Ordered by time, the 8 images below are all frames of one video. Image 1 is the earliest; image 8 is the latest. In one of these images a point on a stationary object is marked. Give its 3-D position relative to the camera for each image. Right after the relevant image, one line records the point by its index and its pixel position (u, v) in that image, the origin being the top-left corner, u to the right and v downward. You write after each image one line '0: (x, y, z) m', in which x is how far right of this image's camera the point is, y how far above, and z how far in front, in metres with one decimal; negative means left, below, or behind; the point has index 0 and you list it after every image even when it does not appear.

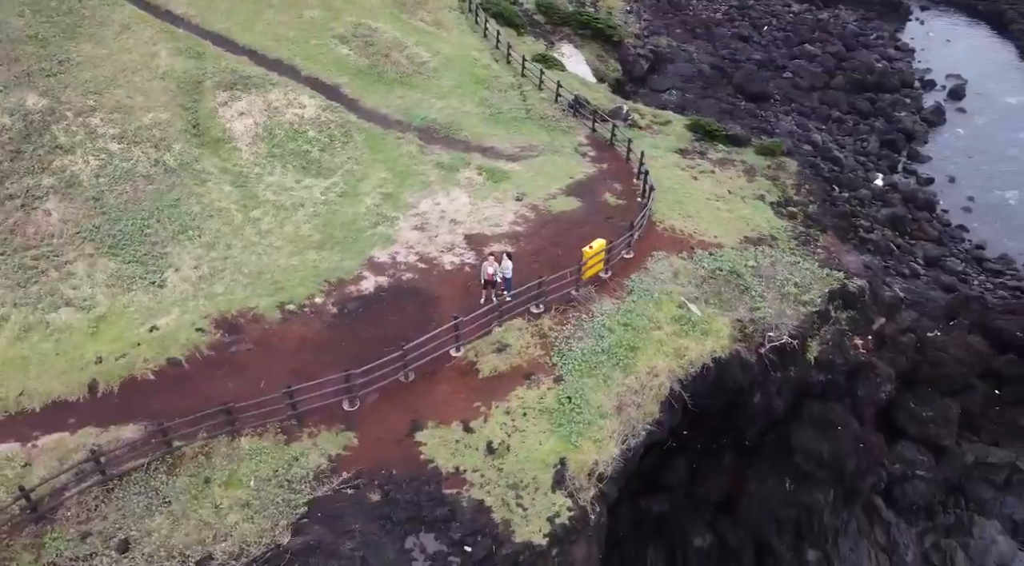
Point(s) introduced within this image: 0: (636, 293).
0: (+3.2, -0.3, +19.1) m
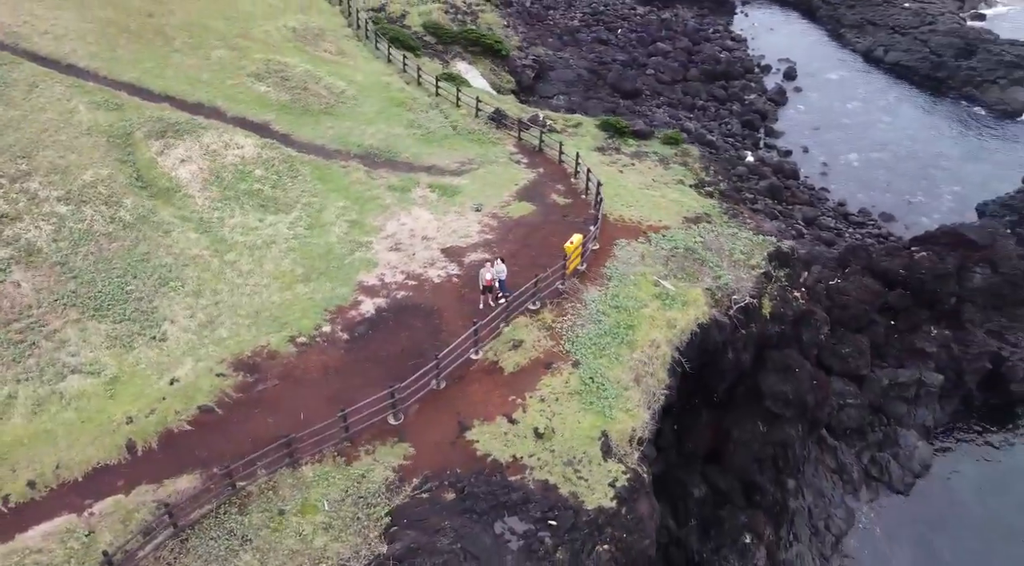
0: (+2.9, +0.1, +21.1) m
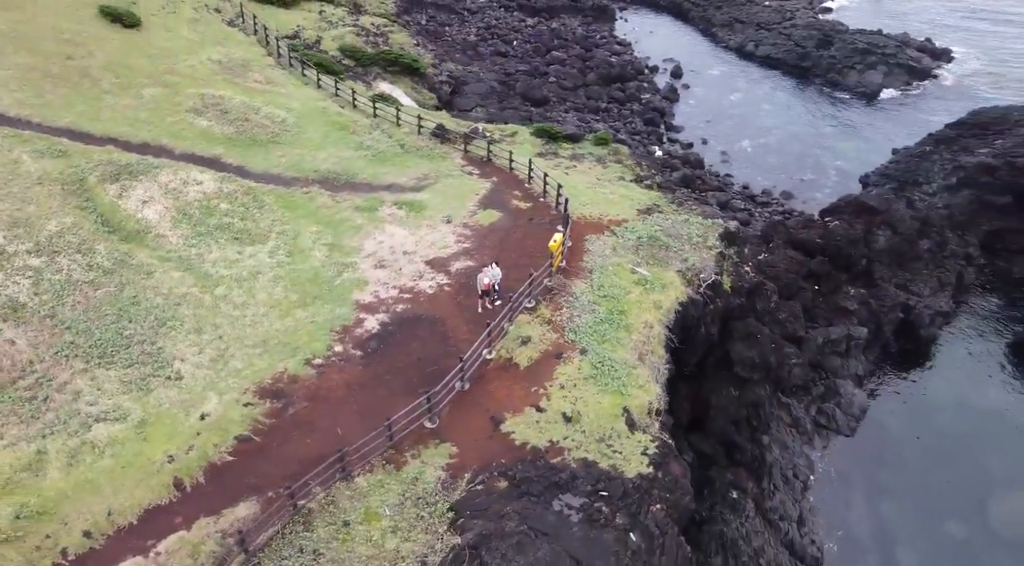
0: (+2.5, +0.4, +22.7) m
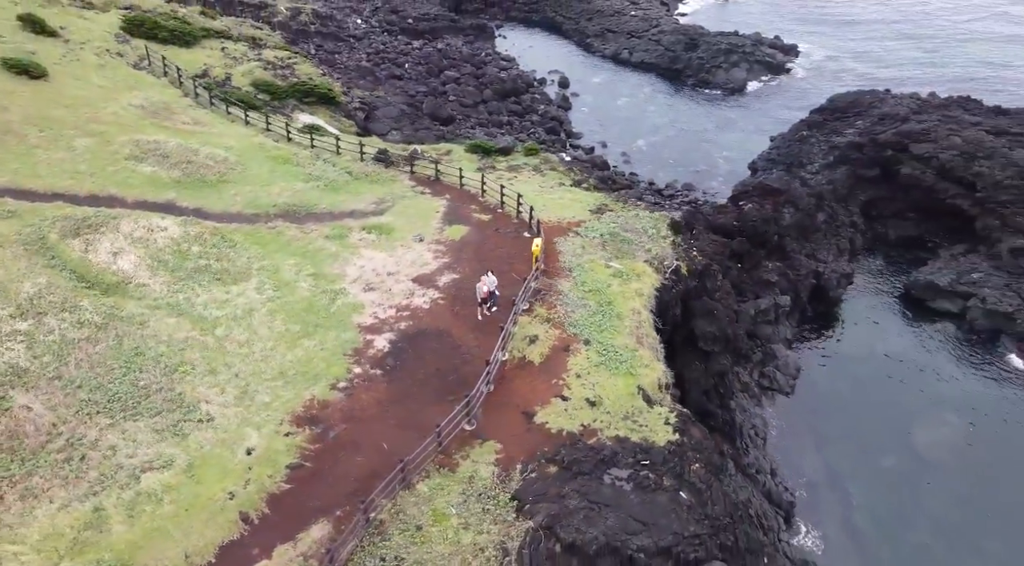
0: (+2.0, +0.4, +24.5) m
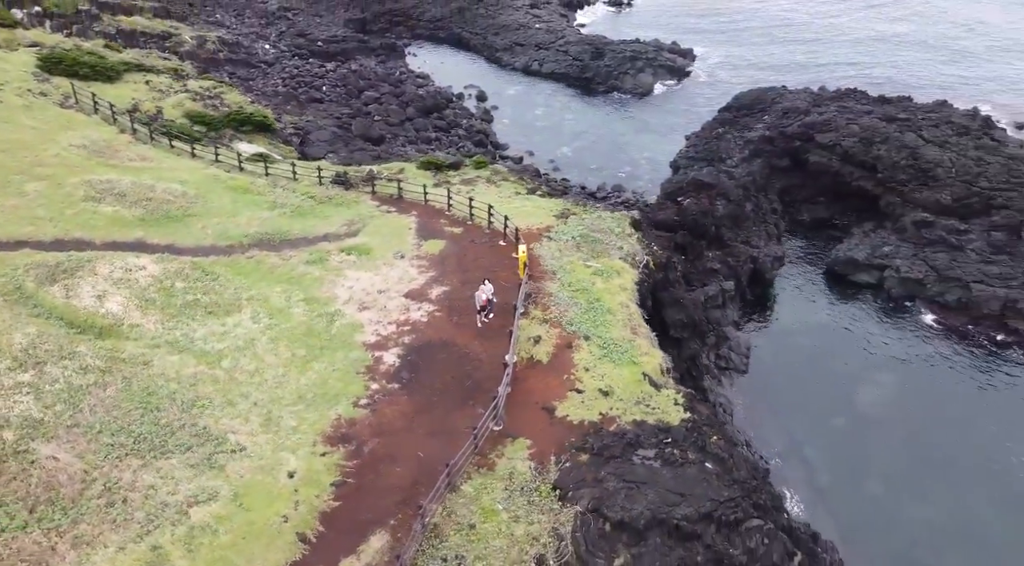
0: (+1.6, +0.4, +25.8) m
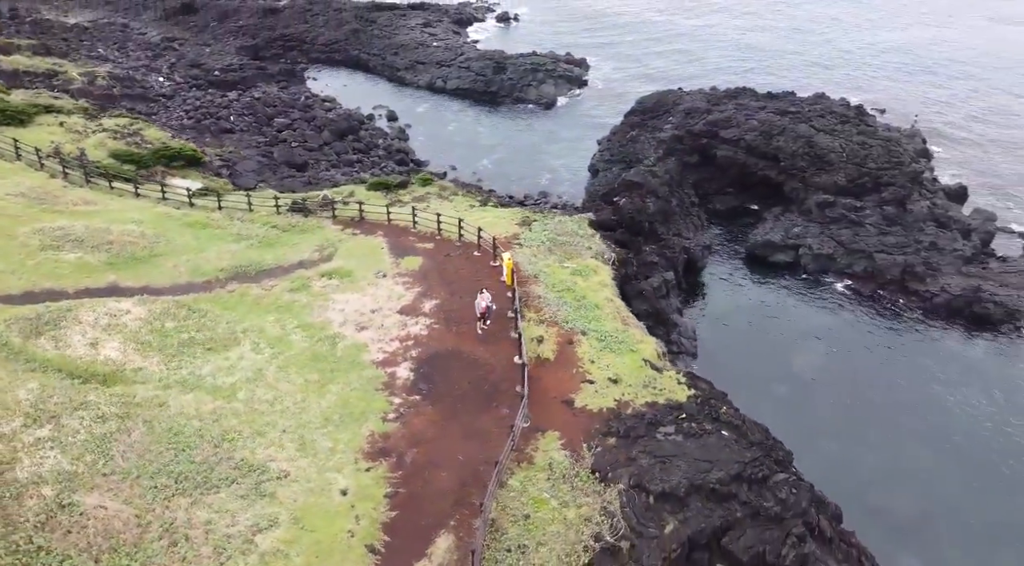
0: (+1.0, +0.3, +27.2) m
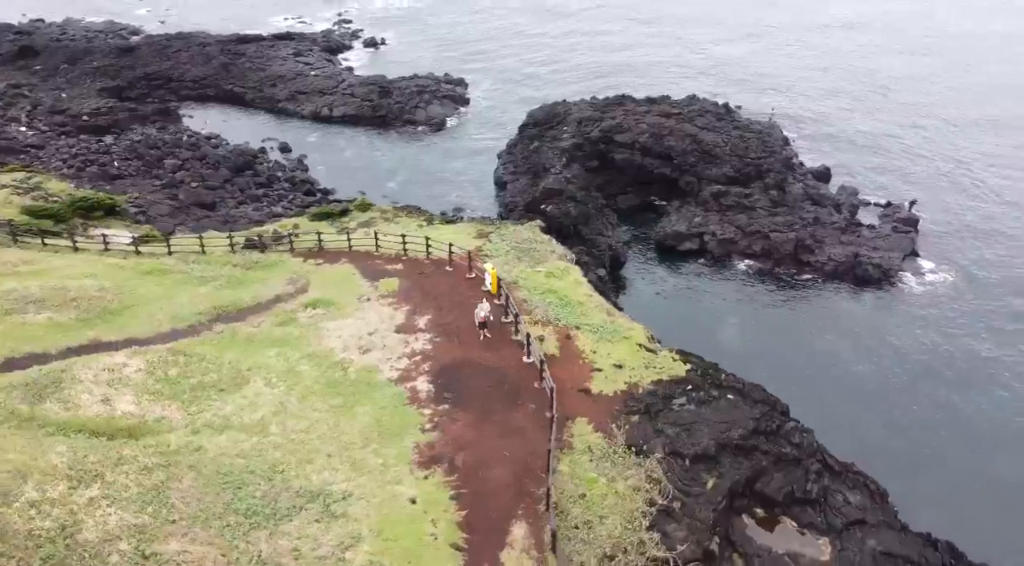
0: (+0.2, +0.1, +28.9) m
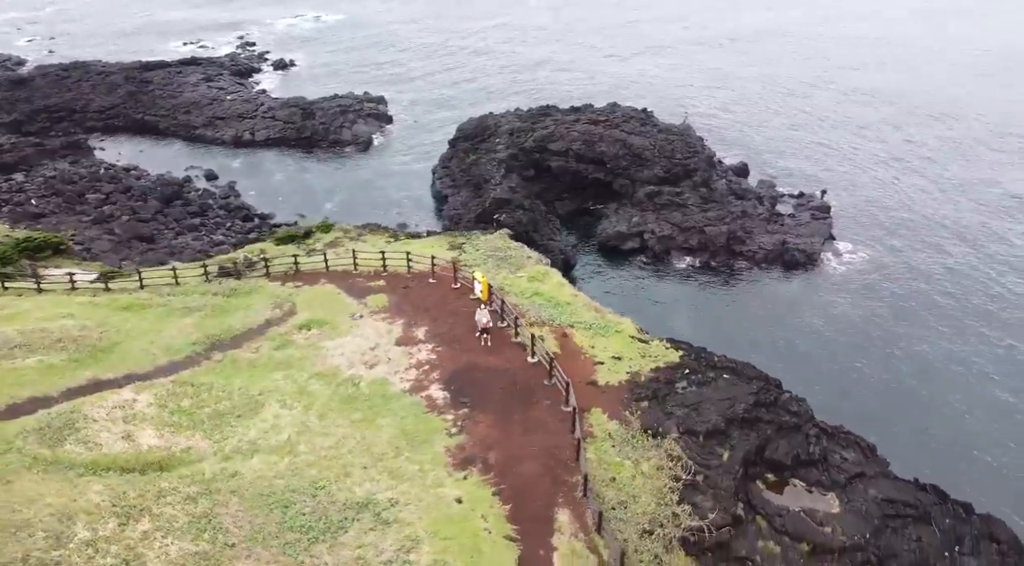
0: (-0.3, -0.2, +30.0) m
